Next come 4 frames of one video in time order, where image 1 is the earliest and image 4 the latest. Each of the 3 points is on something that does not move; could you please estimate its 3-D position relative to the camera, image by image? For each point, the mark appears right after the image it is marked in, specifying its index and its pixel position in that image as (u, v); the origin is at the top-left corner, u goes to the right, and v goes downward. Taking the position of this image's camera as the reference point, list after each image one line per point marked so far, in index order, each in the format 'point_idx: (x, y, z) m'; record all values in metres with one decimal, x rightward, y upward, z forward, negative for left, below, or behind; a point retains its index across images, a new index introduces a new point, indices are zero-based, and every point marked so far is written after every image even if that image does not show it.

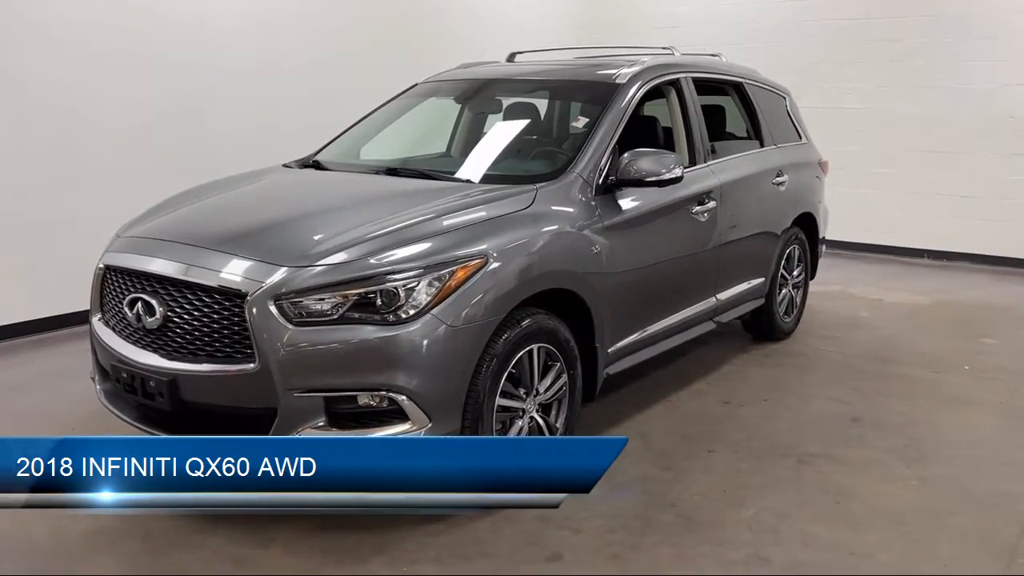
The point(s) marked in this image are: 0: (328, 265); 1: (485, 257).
0: (-0.5, +0.1, +2.5) m
1: (-0.1, +0.1, +2.7) m
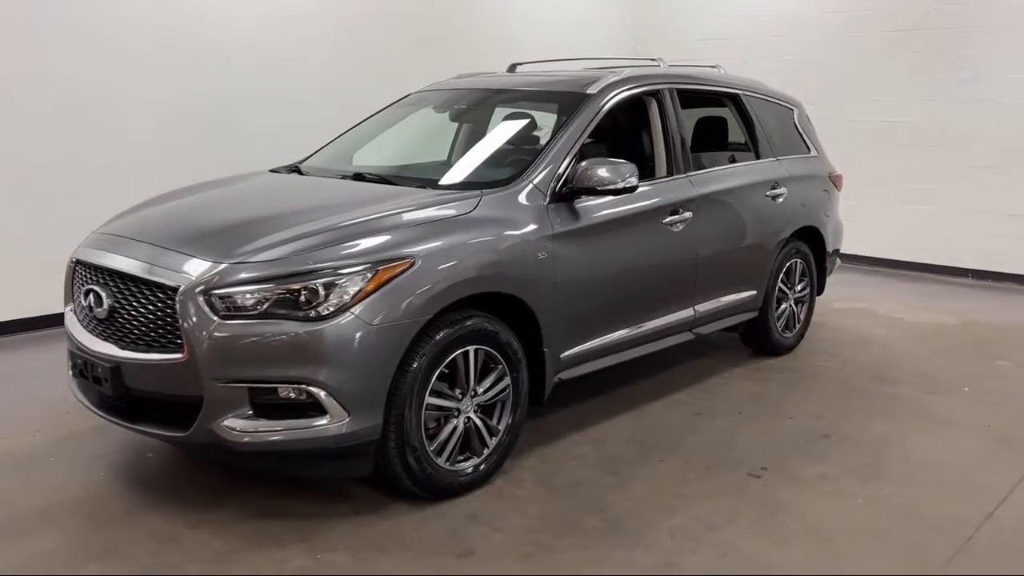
0: (-0.8, +0.1, +2.7) m
1: (-0.3, +0.1, +2.8) m
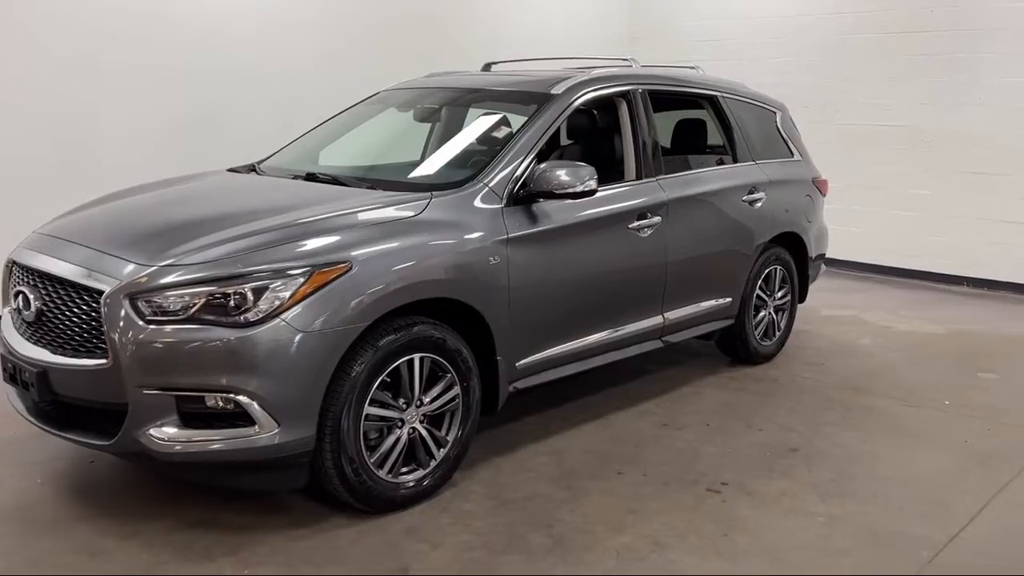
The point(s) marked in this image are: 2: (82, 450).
0: (-1.0, +0.1, +2.6) m
1: (-0.5, +0.1, +2.7) m
2: (-1.7, -0.6, +3.4) m
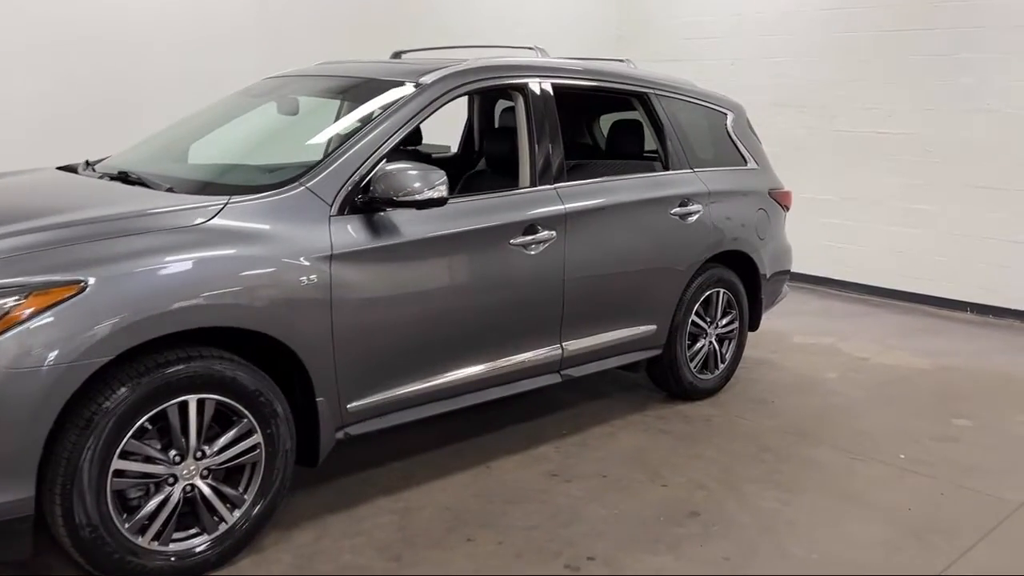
0: (-1.5, 0.0, +2.1) m
1: (-1.1, 0.0, +2.2) m
2: (-2.2, -0.7, +2.9) m
